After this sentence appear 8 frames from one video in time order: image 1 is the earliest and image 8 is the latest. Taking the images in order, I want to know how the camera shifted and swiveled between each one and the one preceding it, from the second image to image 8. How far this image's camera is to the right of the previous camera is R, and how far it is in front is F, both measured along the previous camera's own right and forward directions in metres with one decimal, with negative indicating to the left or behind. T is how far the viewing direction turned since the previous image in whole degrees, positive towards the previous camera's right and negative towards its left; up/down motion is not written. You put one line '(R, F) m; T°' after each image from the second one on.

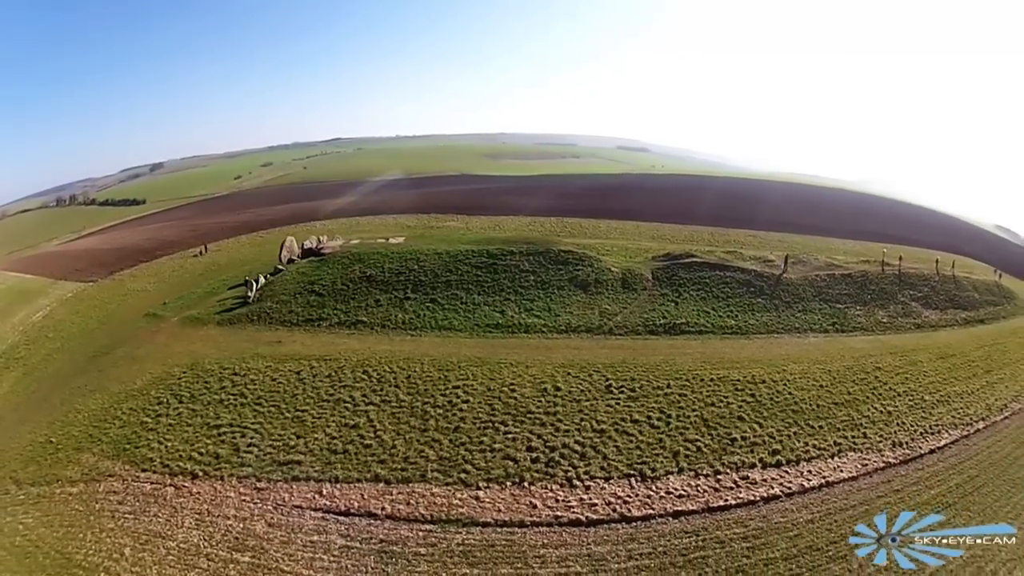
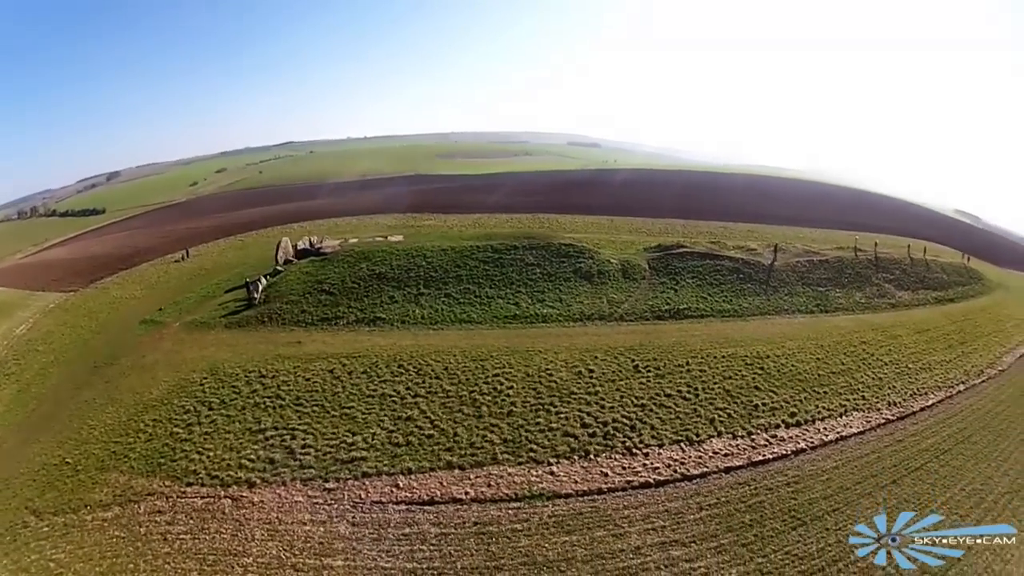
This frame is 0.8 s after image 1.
(-4.9, -1.5) m; +9°
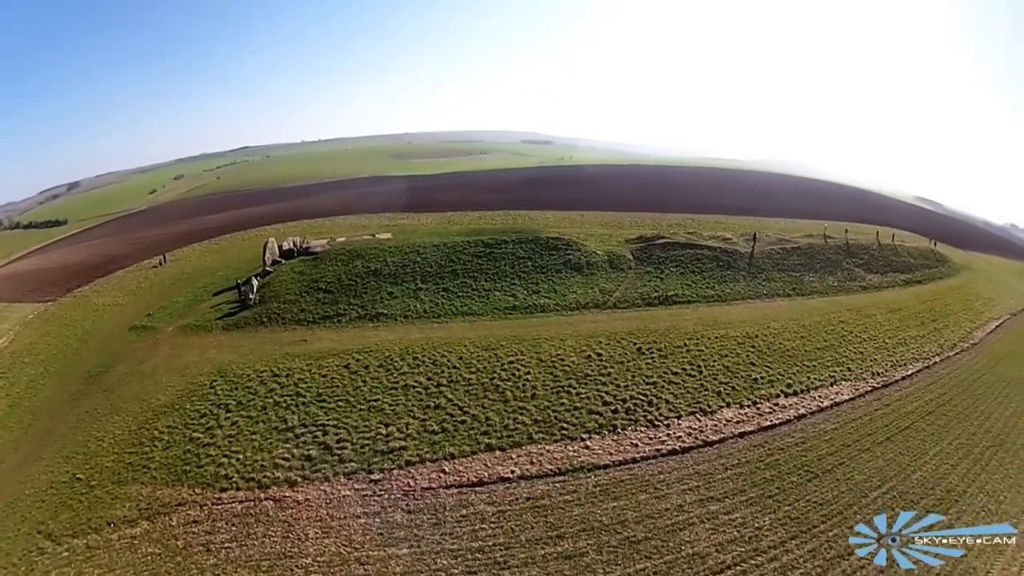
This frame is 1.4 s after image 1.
(-3.8, -1.1) m; +8°
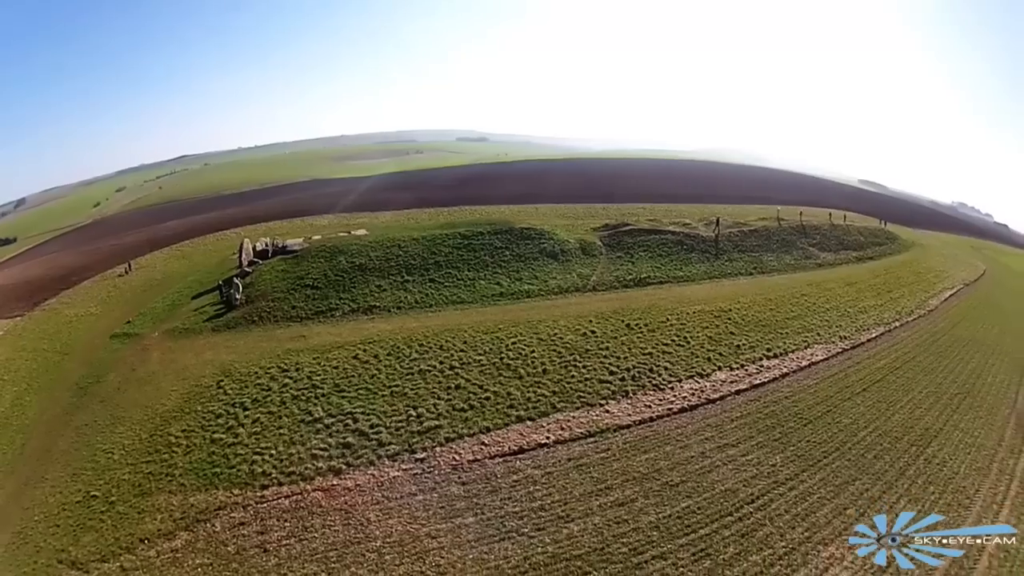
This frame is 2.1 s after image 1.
(-4.6, -1.2) m; +10°
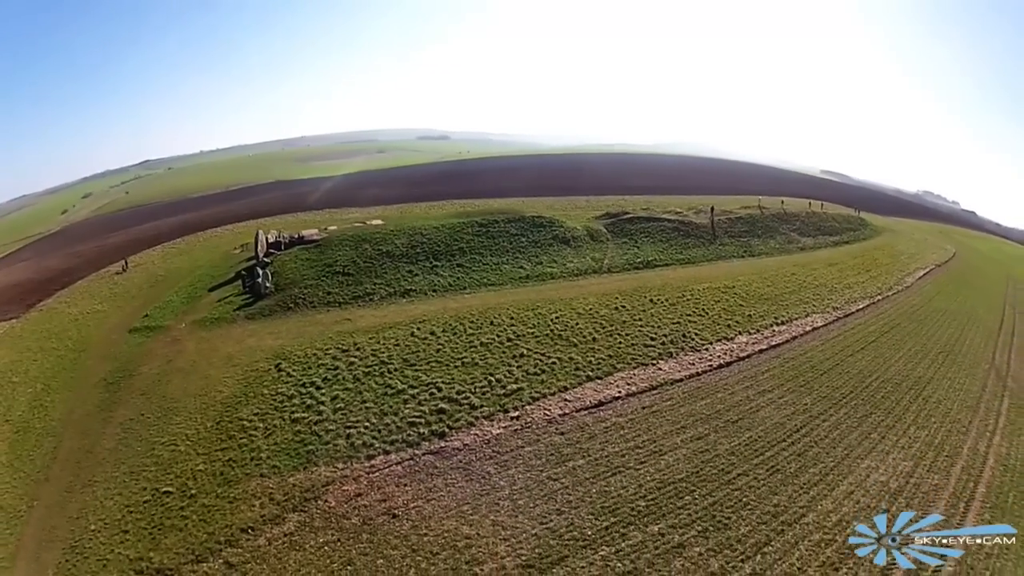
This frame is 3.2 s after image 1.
(-6.6, -1.4) m; +10°
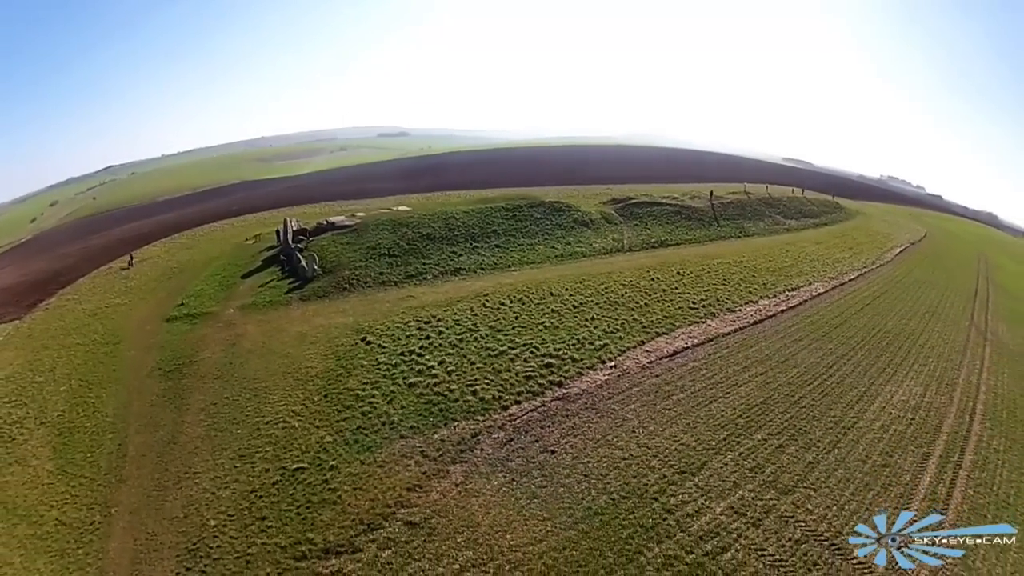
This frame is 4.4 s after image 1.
(-7.8, -0.6) m; +10°
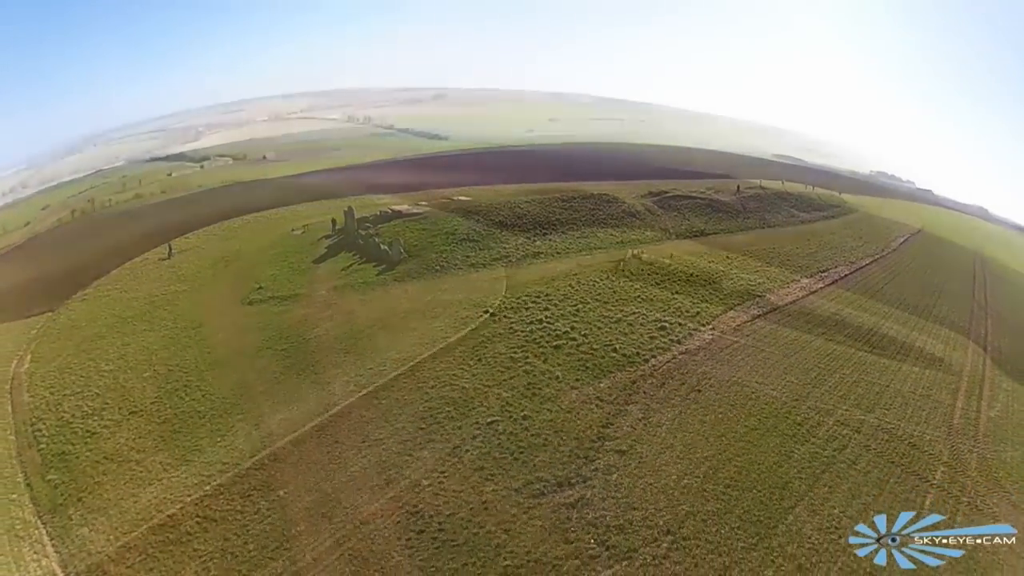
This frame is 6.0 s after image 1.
(-7.3, +0.2) m; +7°
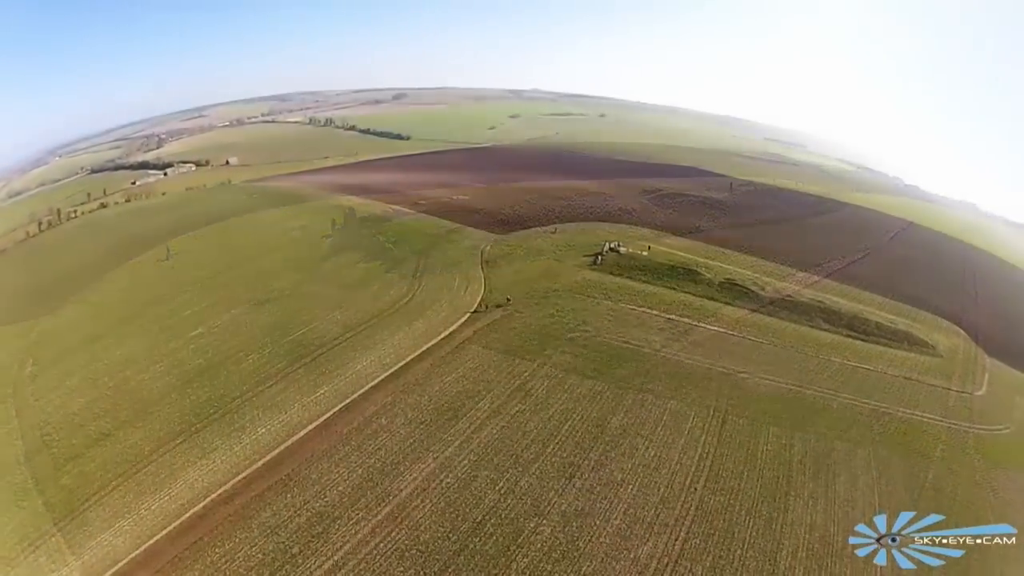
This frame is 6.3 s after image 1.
(-0.4, -0.1) m; +1°
